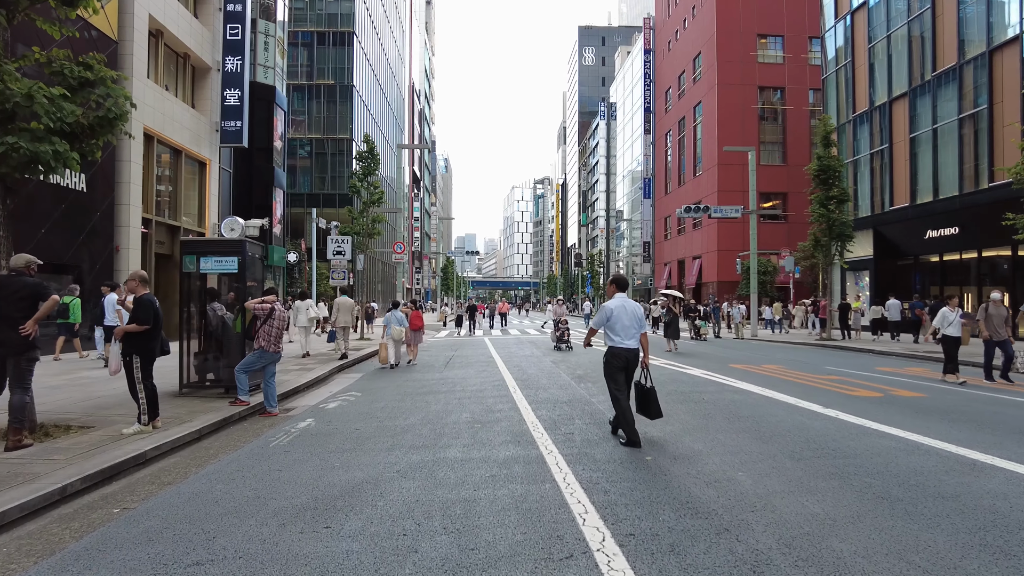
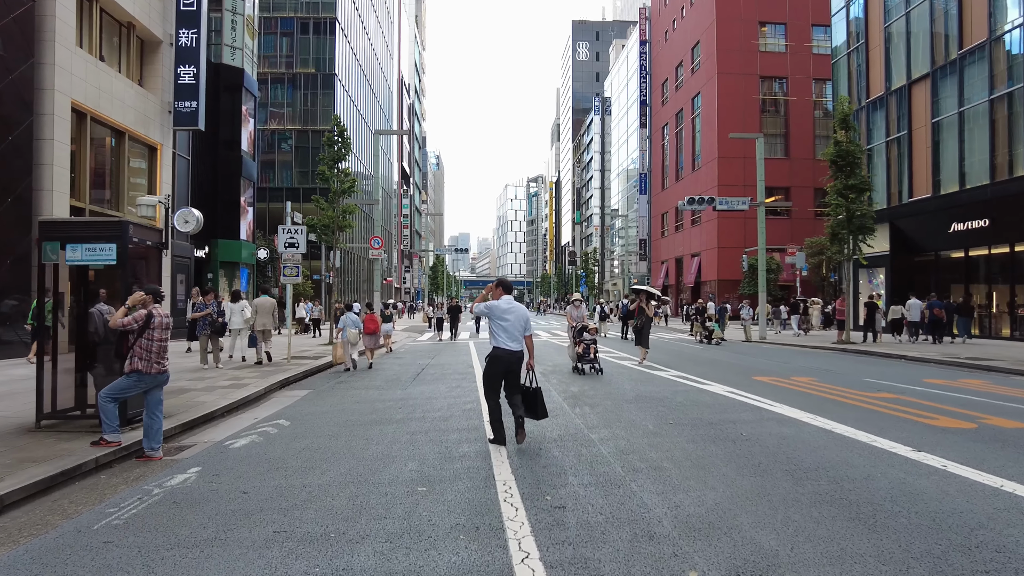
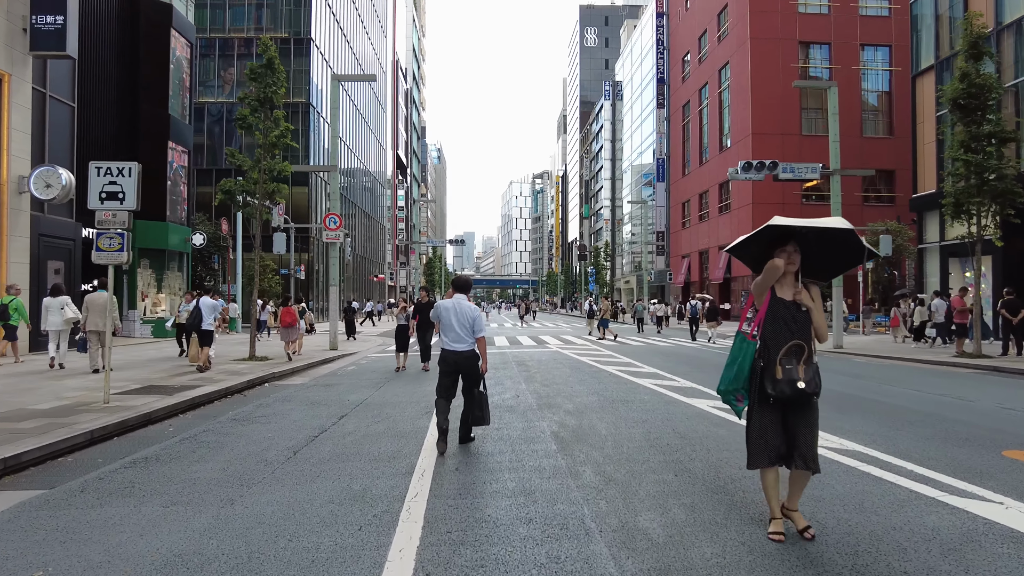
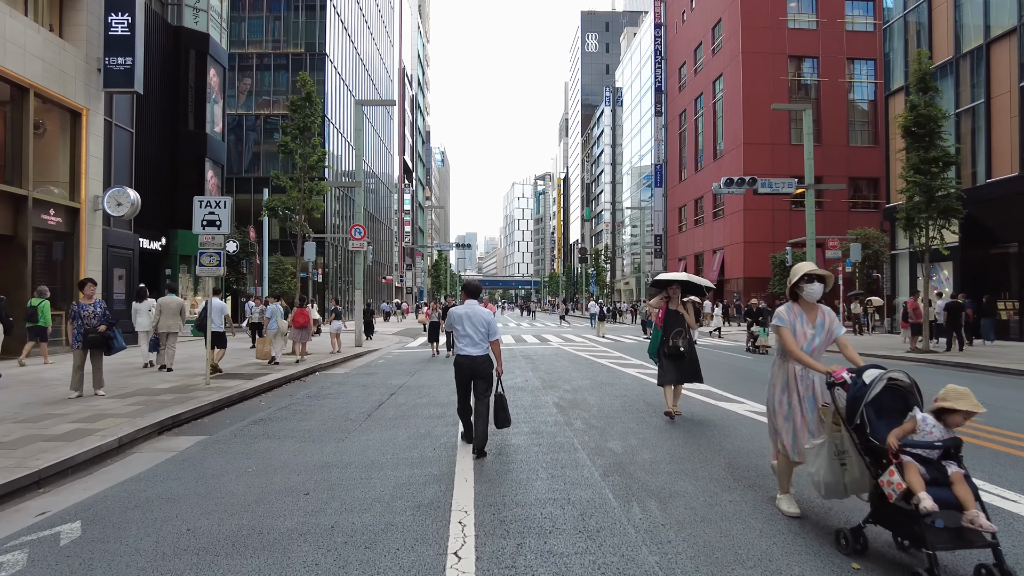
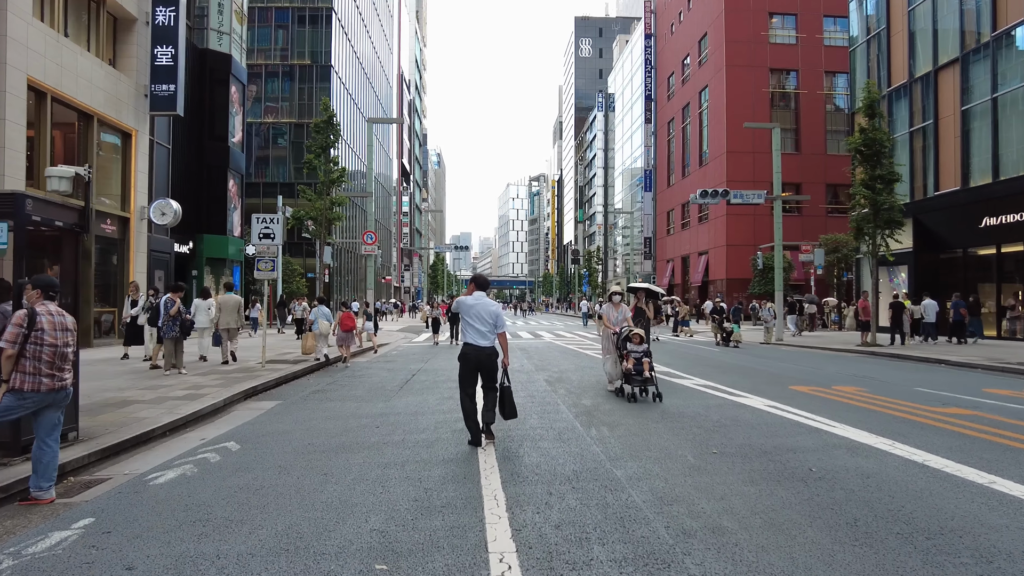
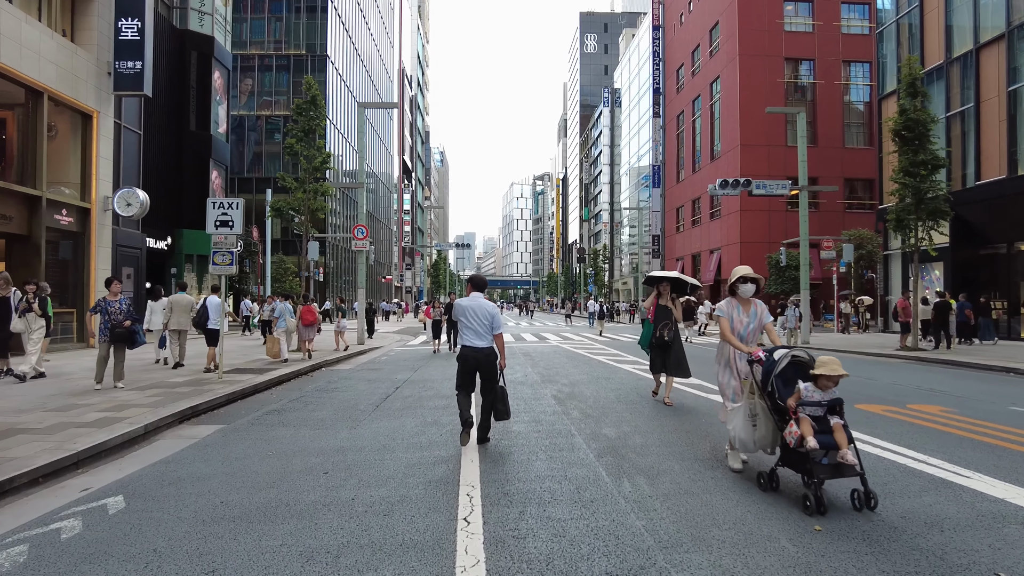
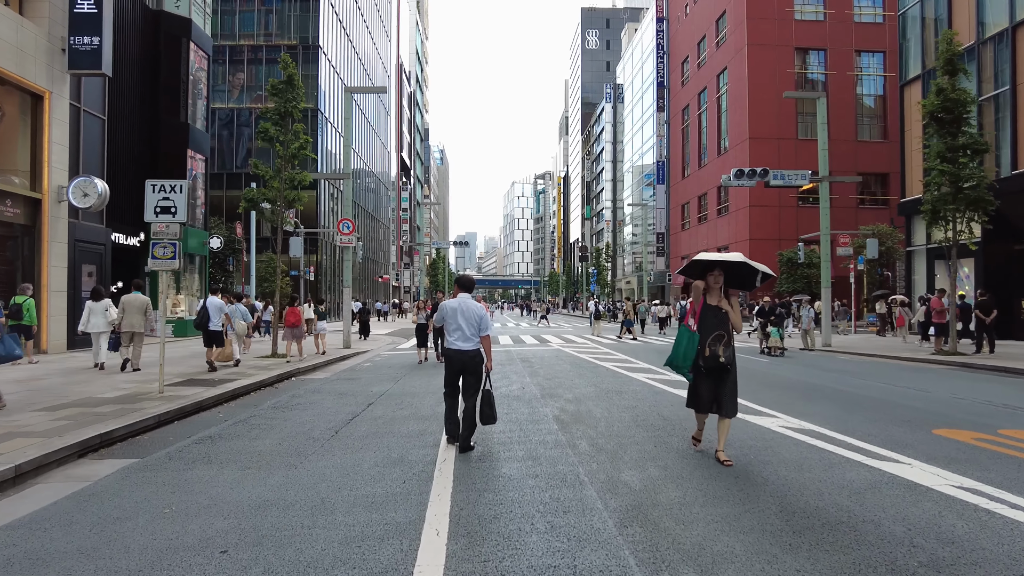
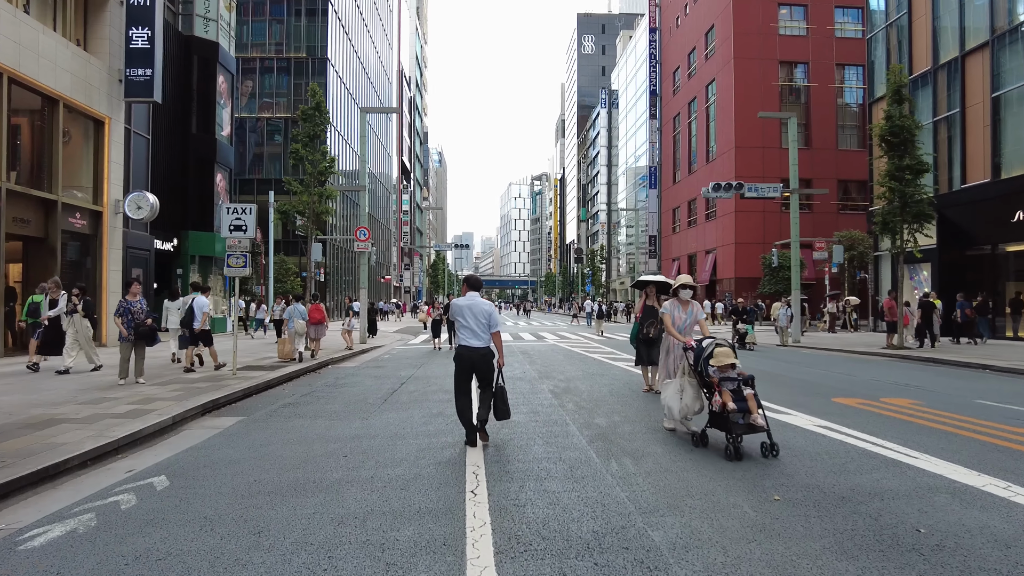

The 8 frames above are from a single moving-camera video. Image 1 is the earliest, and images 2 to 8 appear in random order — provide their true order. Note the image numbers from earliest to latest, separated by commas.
2, 5, 8, 6, 4, 7, 3
